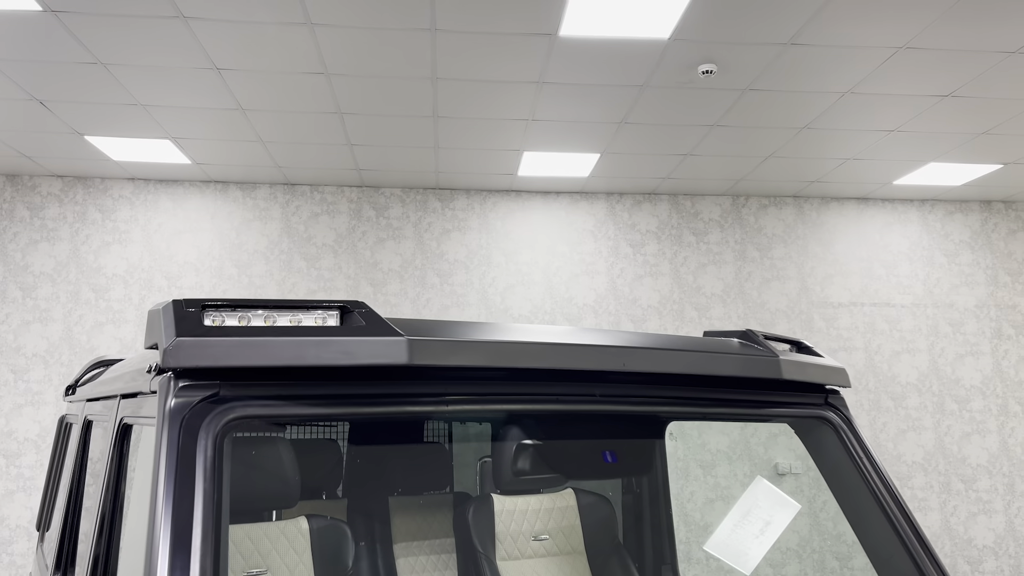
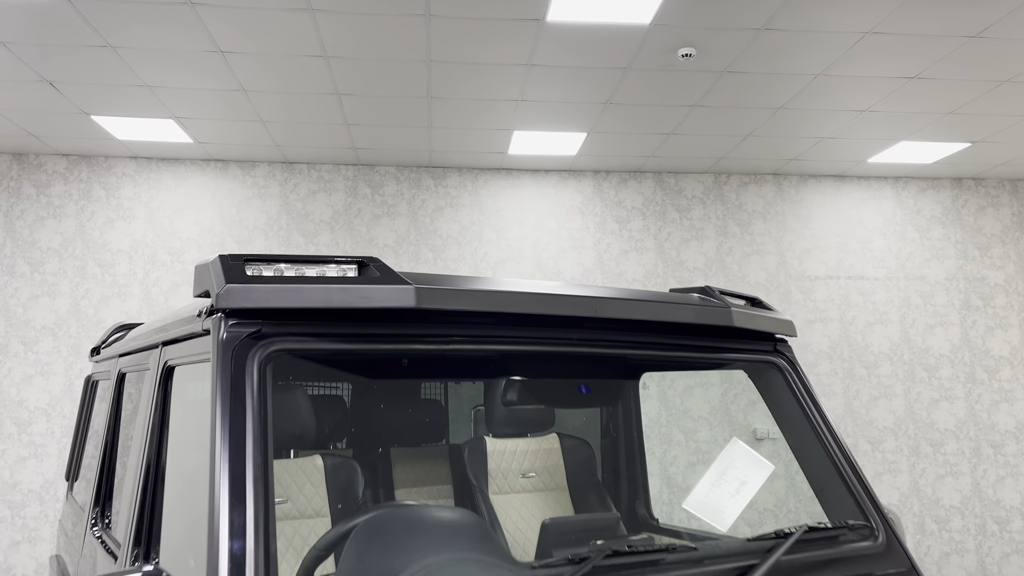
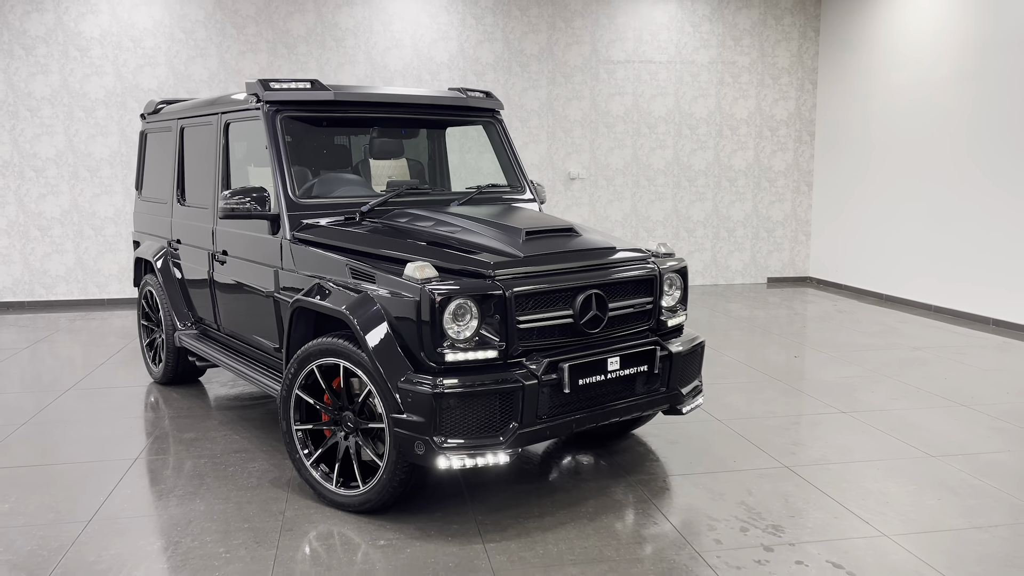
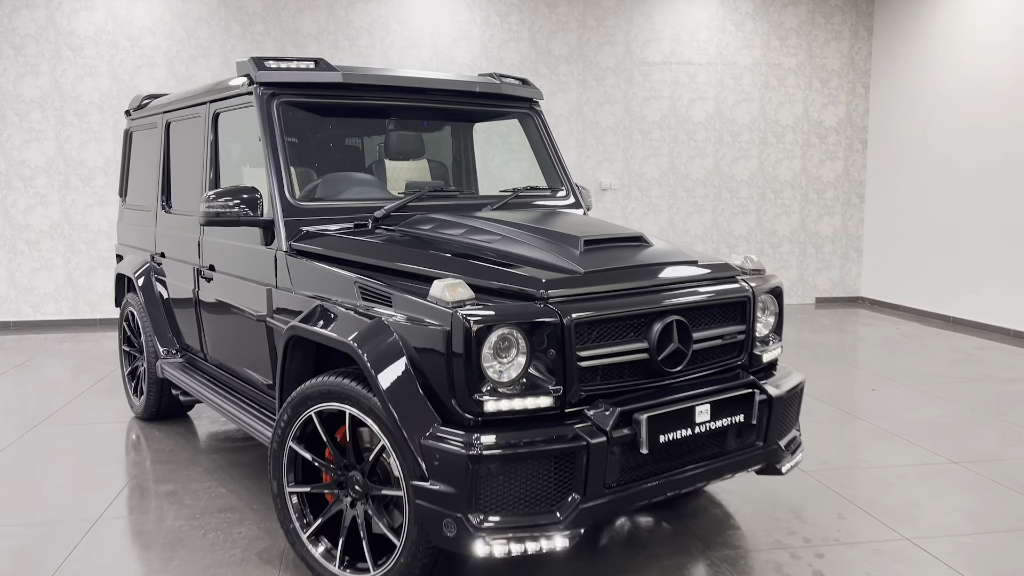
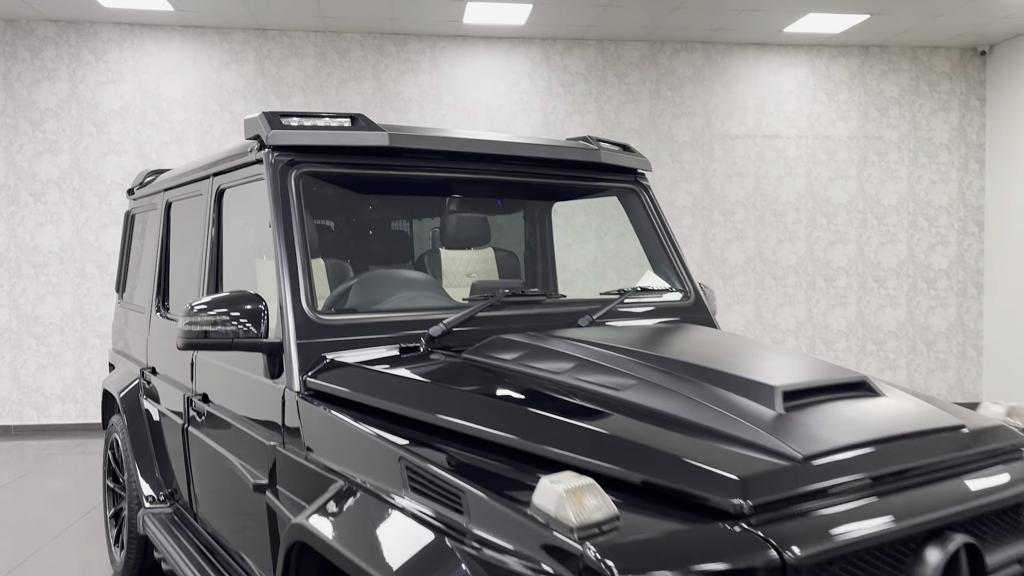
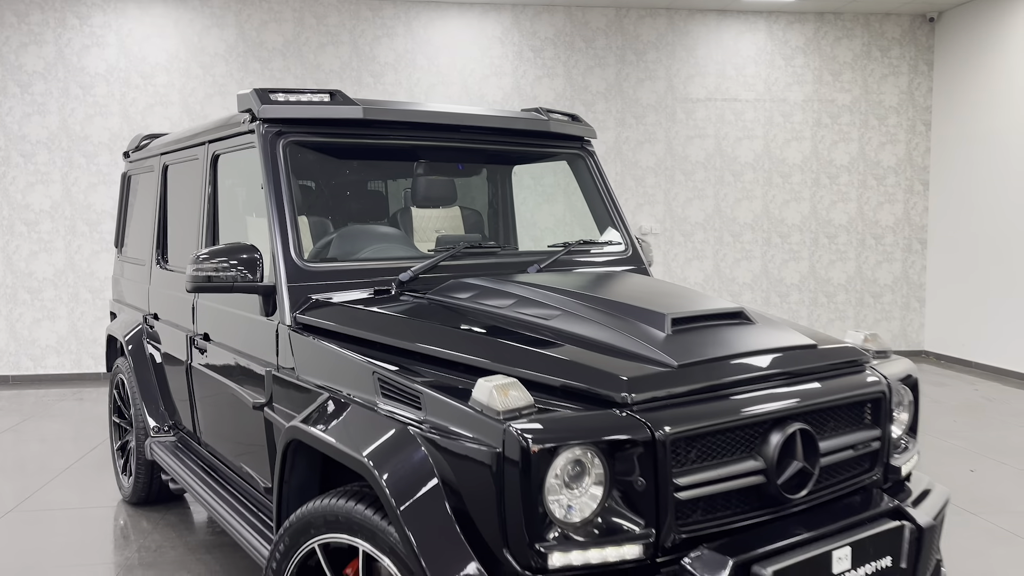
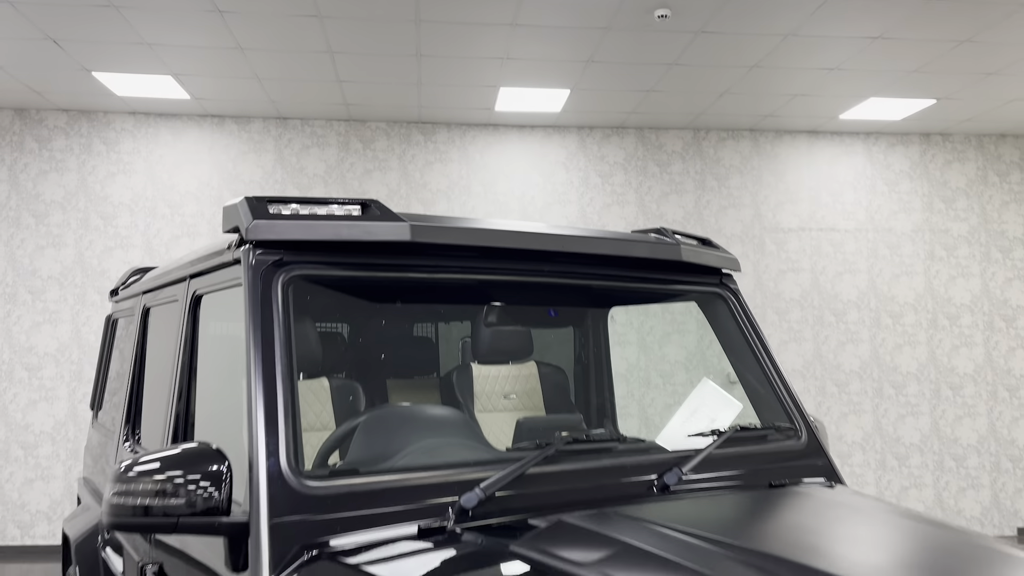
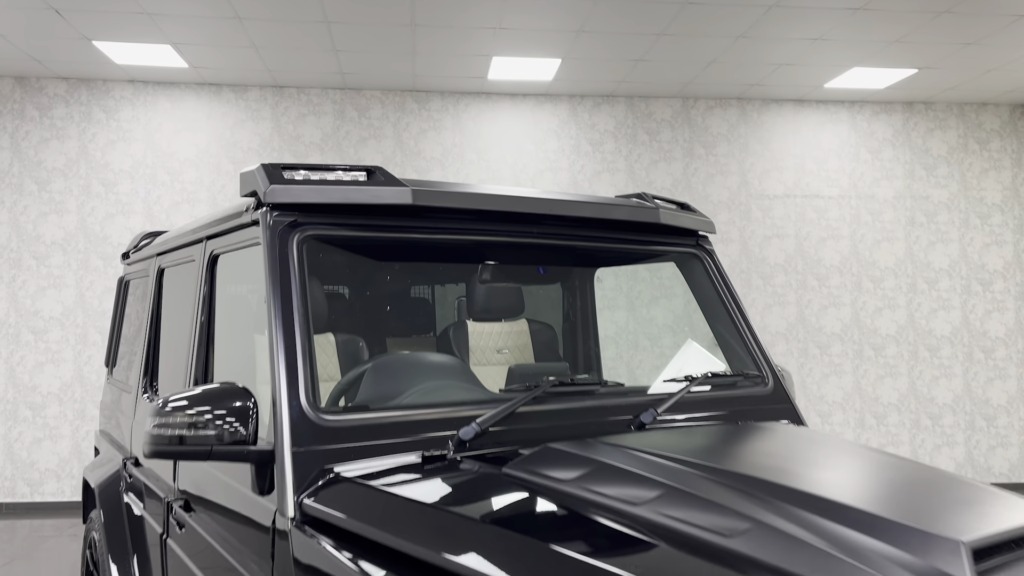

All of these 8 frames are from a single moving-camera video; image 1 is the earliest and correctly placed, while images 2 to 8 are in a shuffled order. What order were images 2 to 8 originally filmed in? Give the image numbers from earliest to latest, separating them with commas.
2, 7, 8, 5, 6, 4, 3
